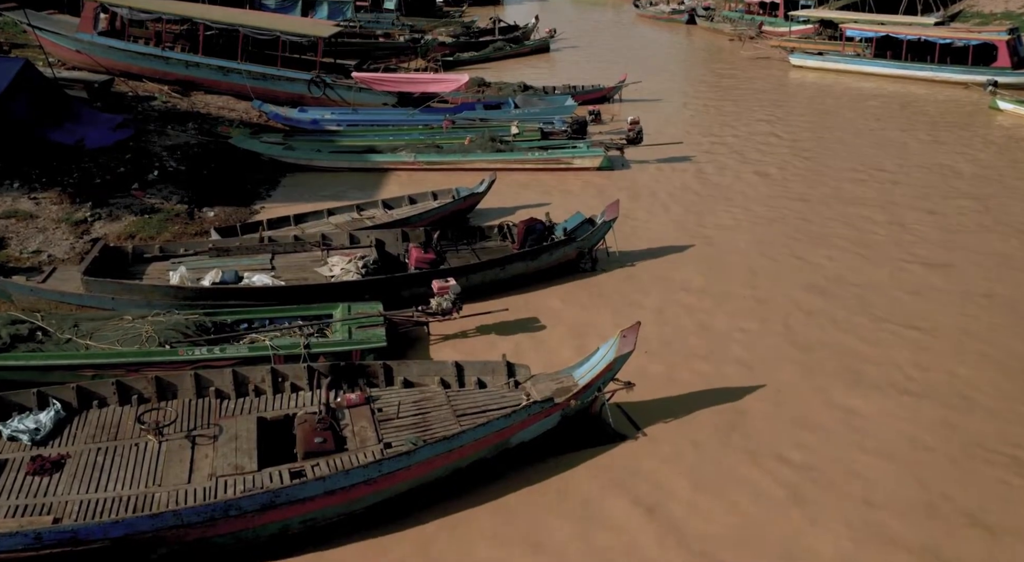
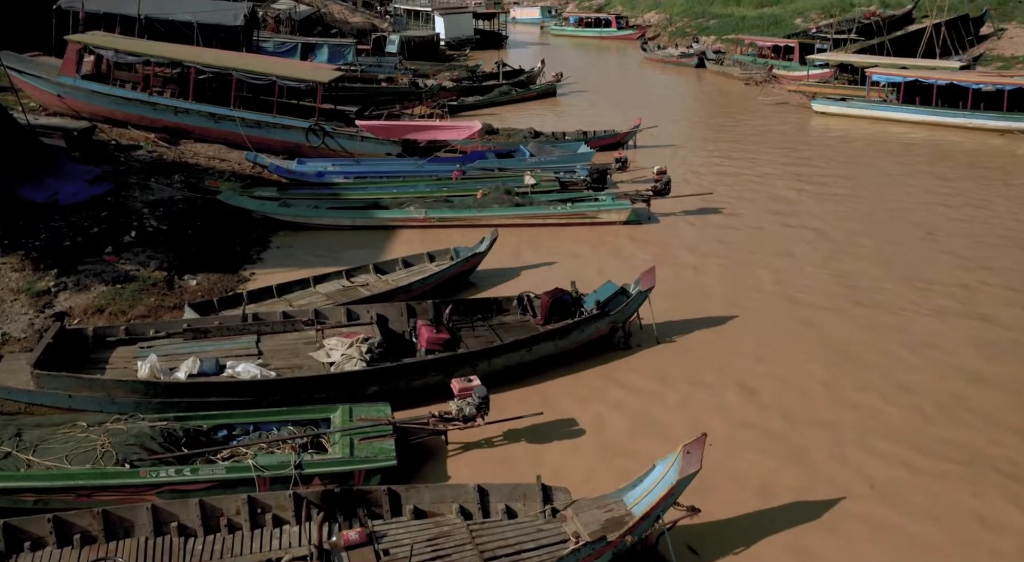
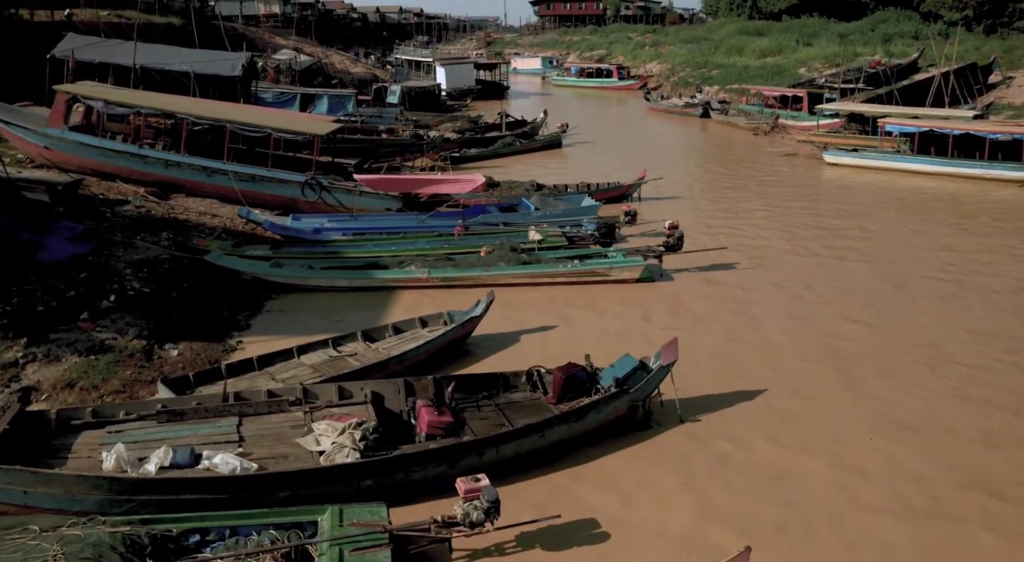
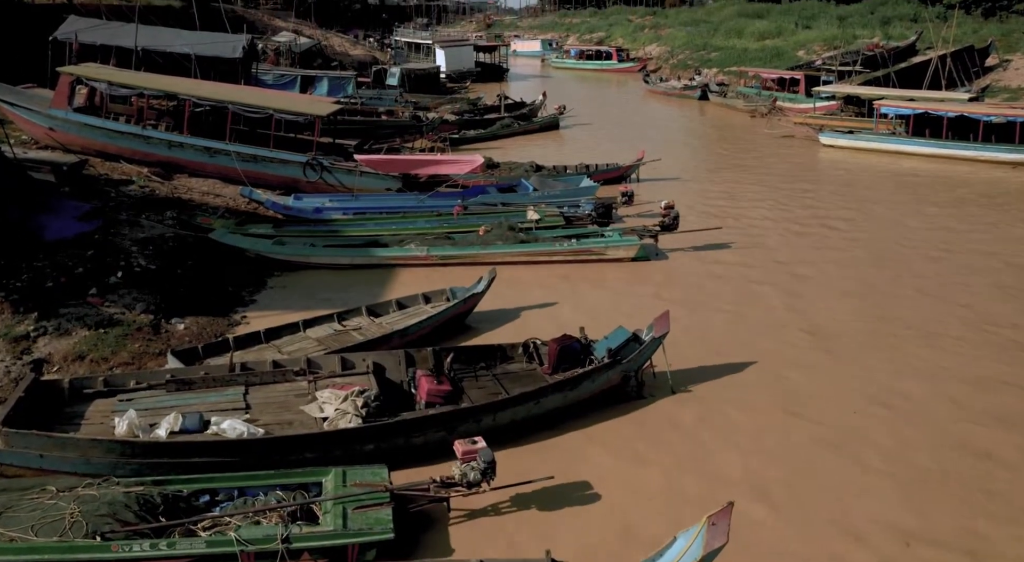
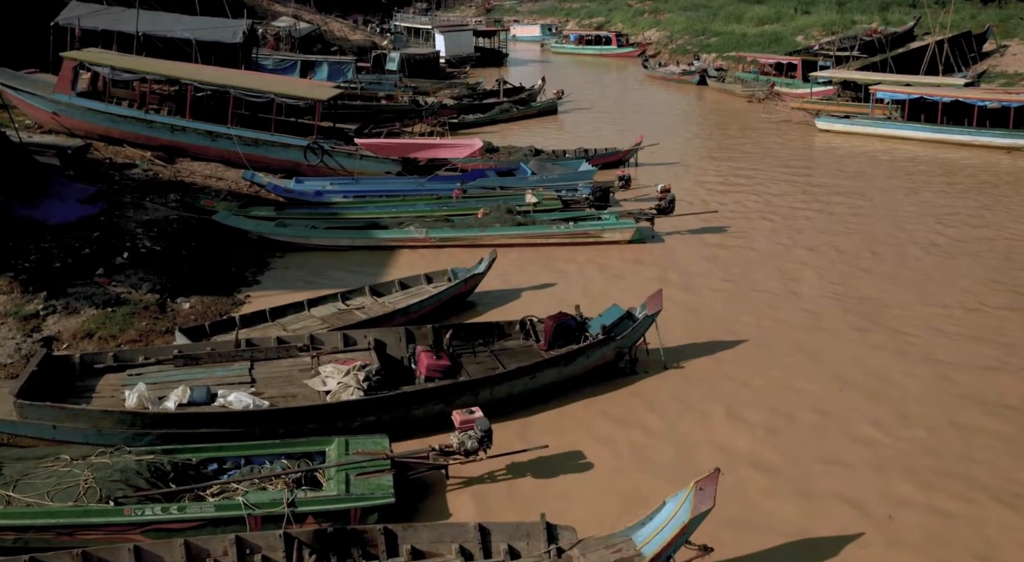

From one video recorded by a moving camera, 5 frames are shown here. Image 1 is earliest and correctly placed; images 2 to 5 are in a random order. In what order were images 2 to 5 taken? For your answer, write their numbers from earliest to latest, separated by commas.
2, 5, 4, 3
